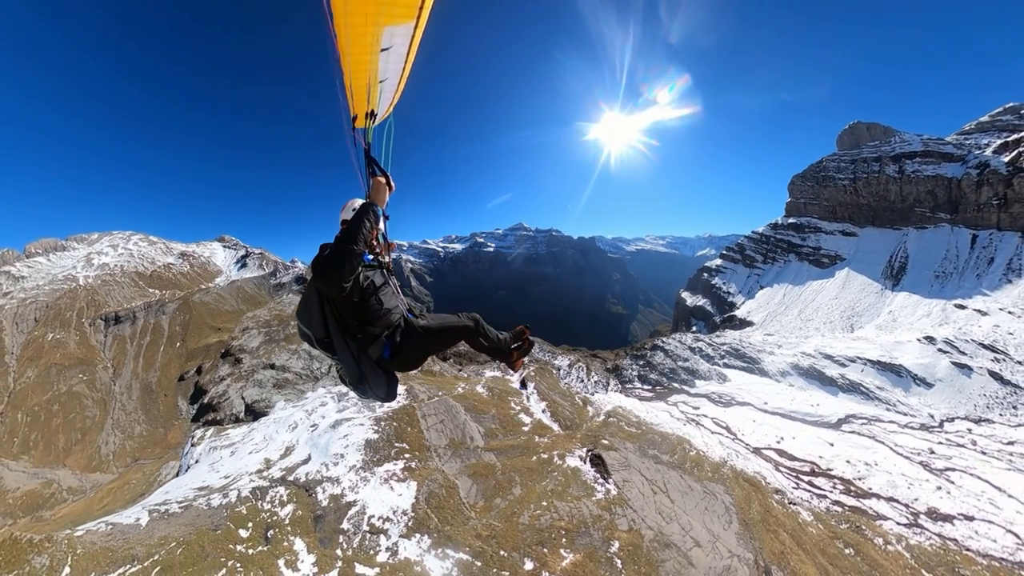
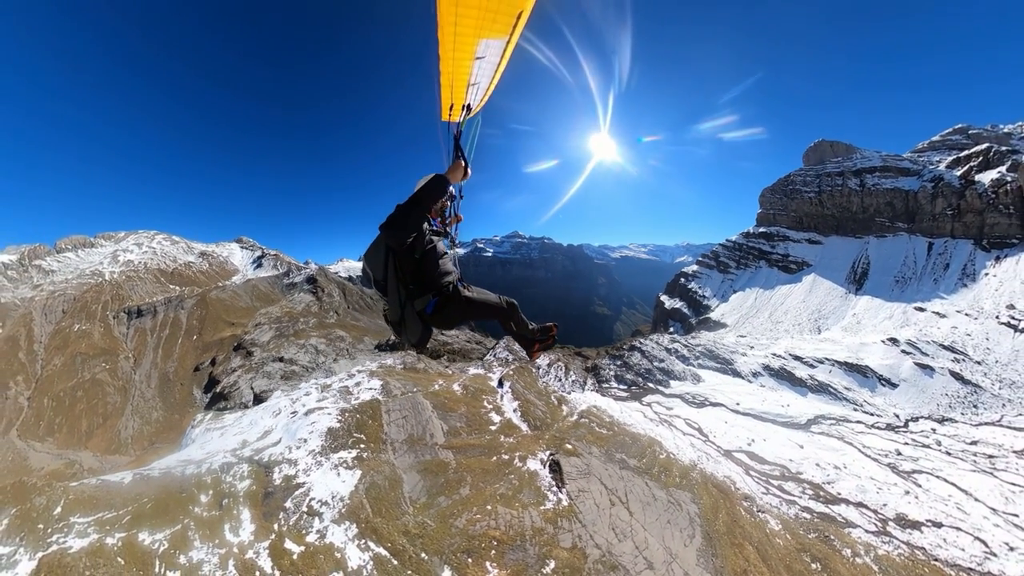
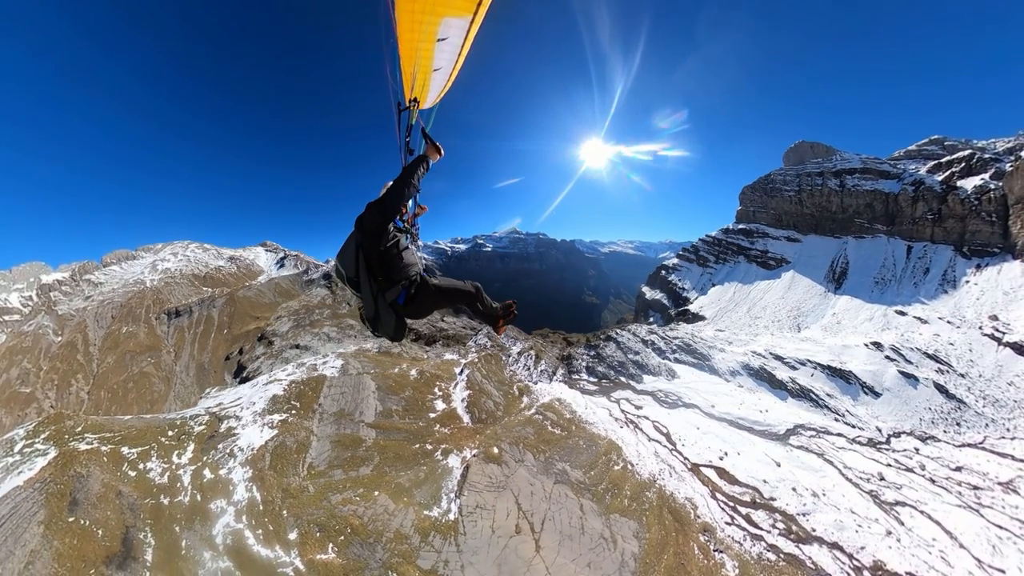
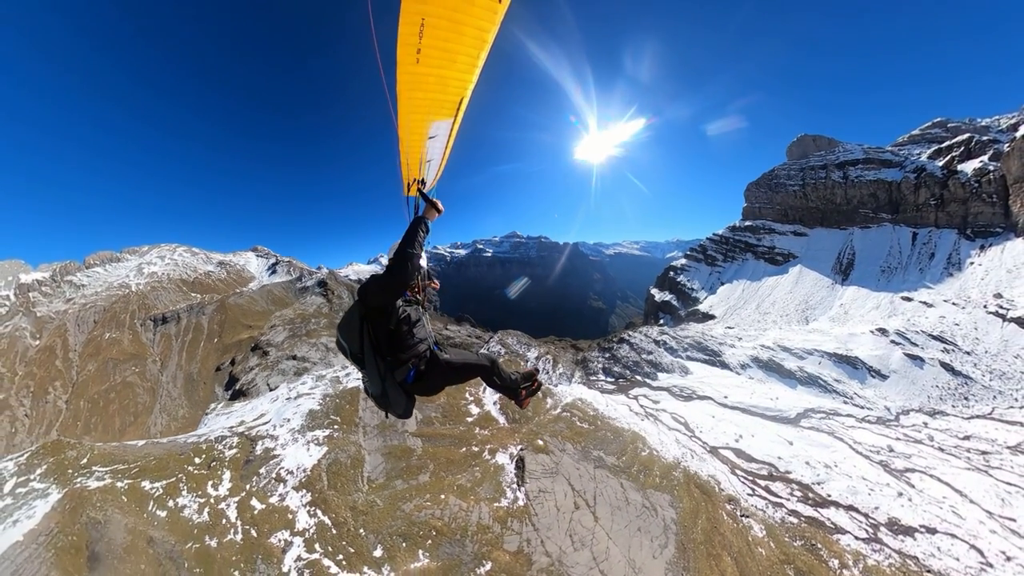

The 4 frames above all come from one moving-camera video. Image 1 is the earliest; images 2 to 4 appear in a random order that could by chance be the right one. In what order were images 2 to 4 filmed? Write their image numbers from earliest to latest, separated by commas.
2, 4, 3
